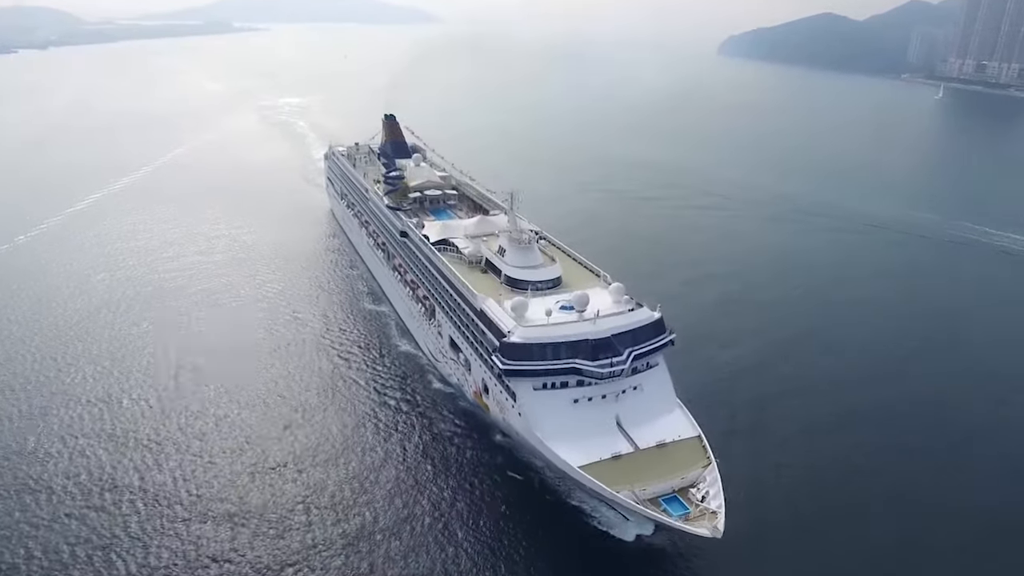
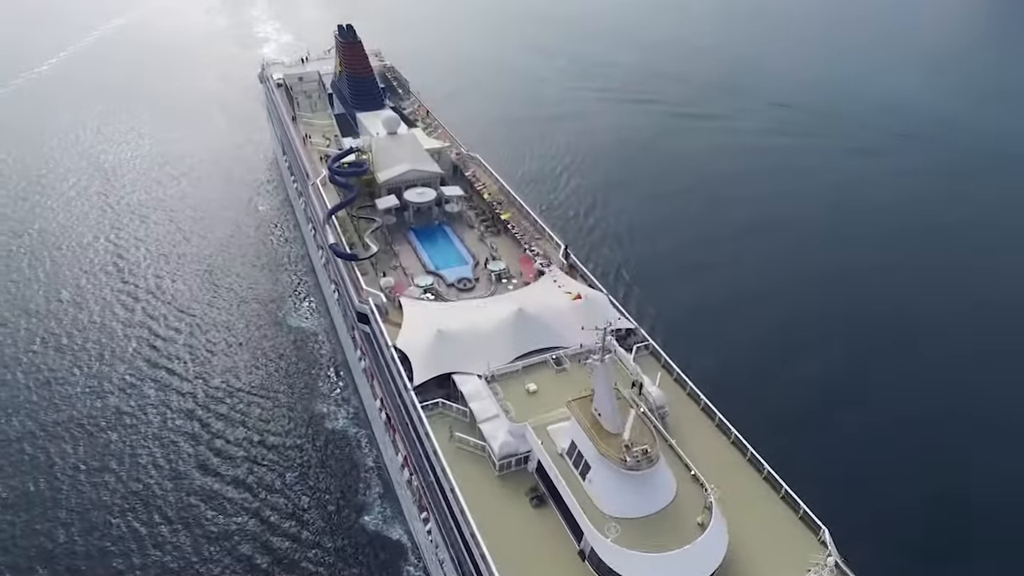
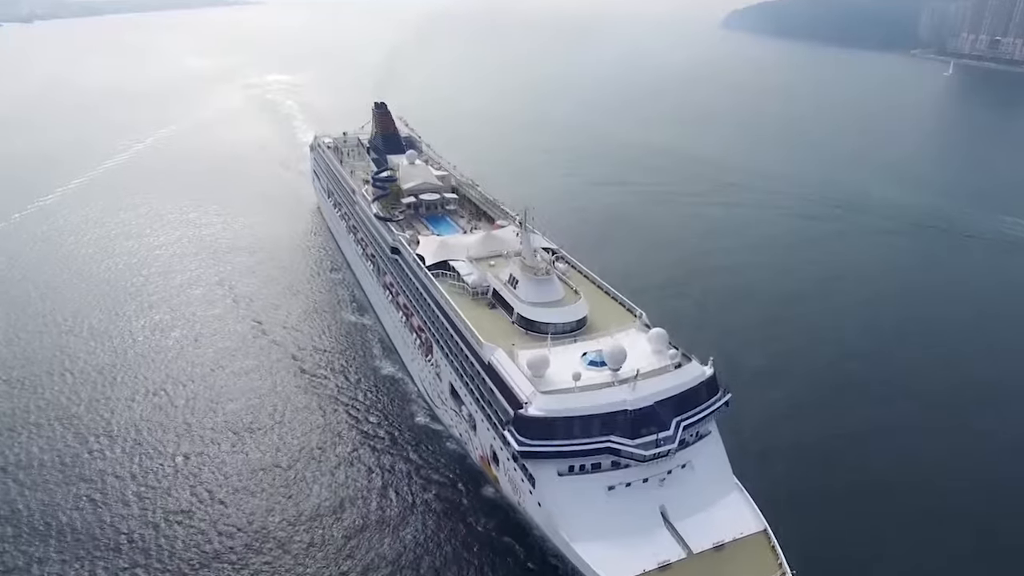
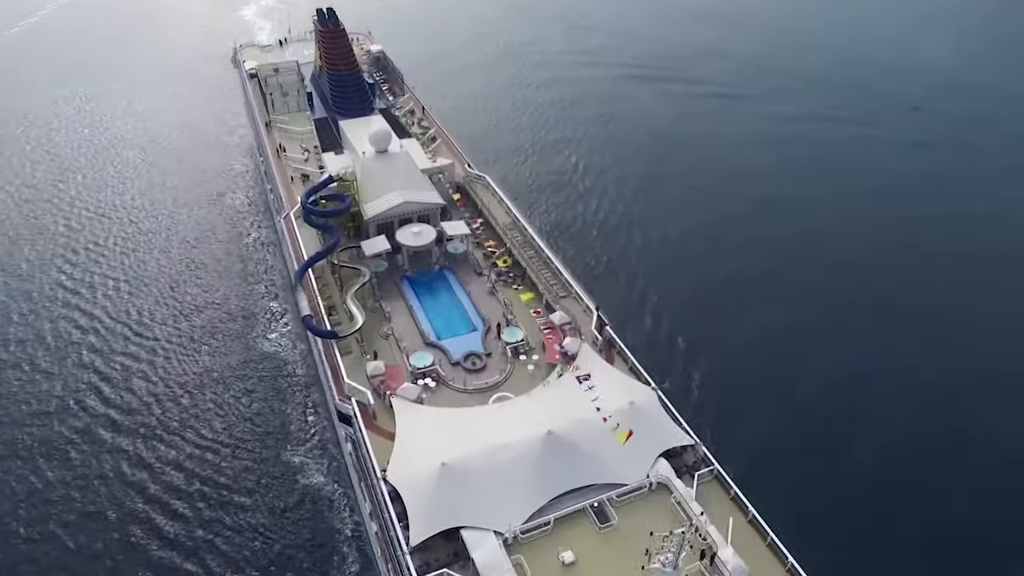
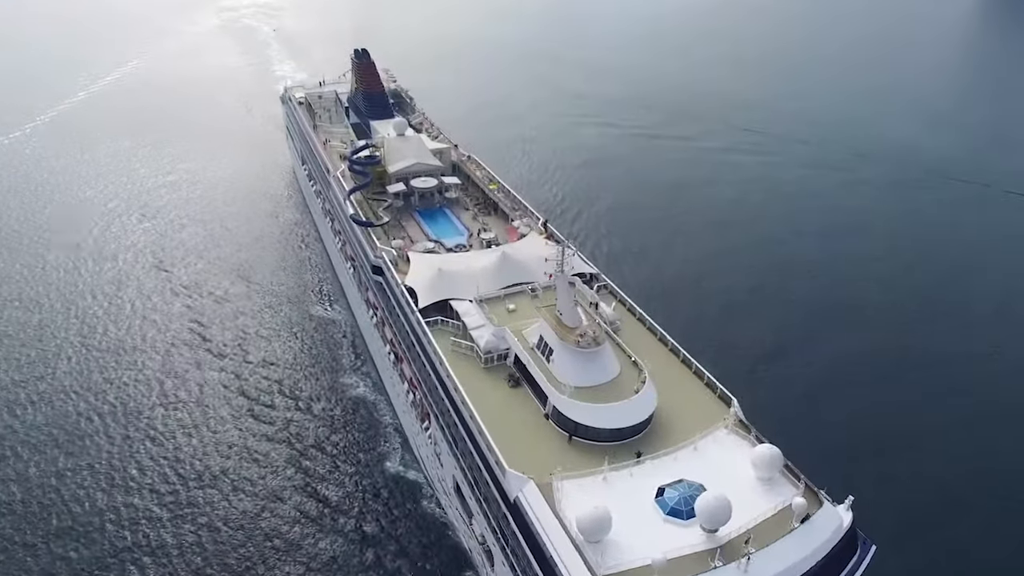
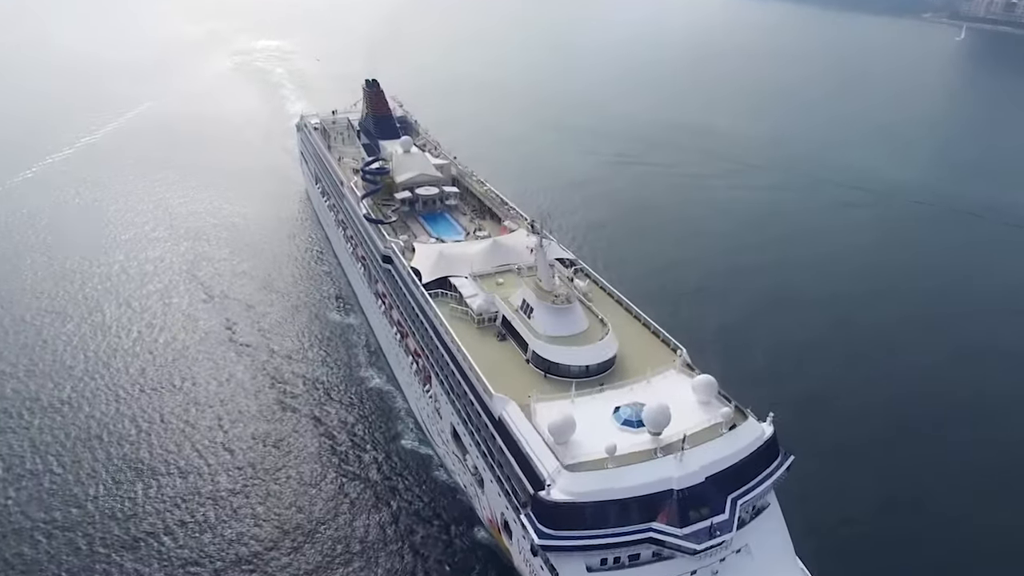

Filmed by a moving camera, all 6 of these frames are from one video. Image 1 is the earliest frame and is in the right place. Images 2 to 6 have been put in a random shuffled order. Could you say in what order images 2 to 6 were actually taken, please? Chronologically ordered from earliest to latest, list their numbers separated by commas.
3, 6, 5, 2, 4
